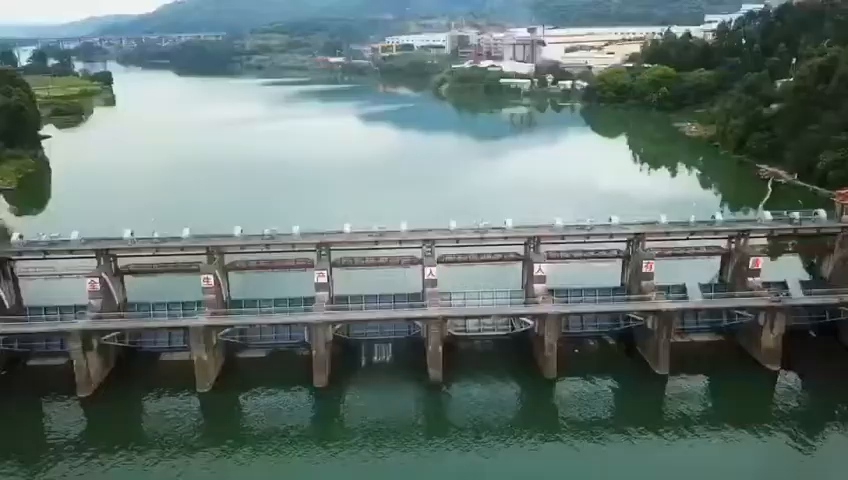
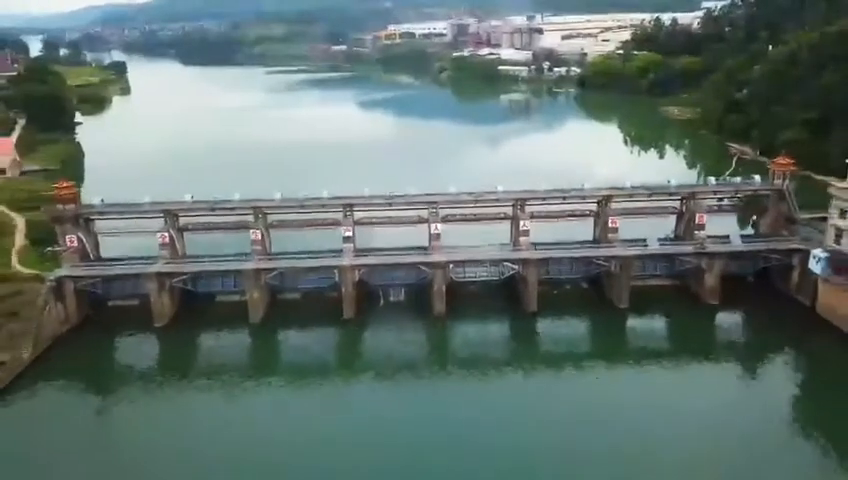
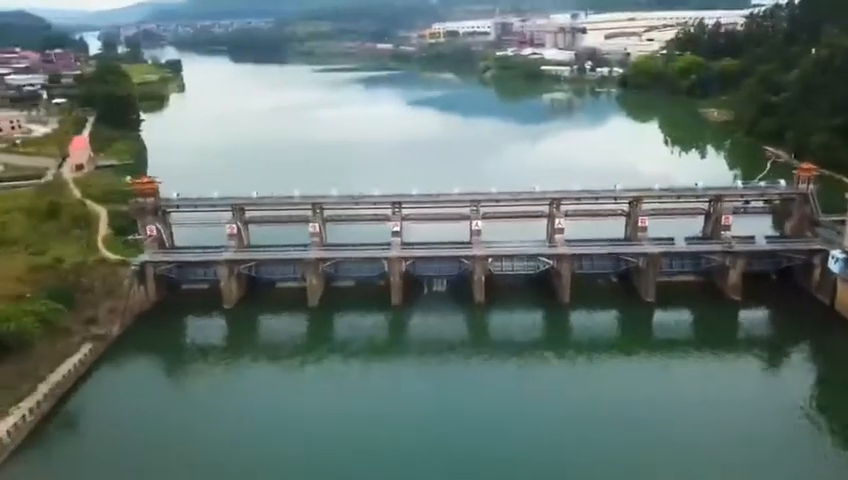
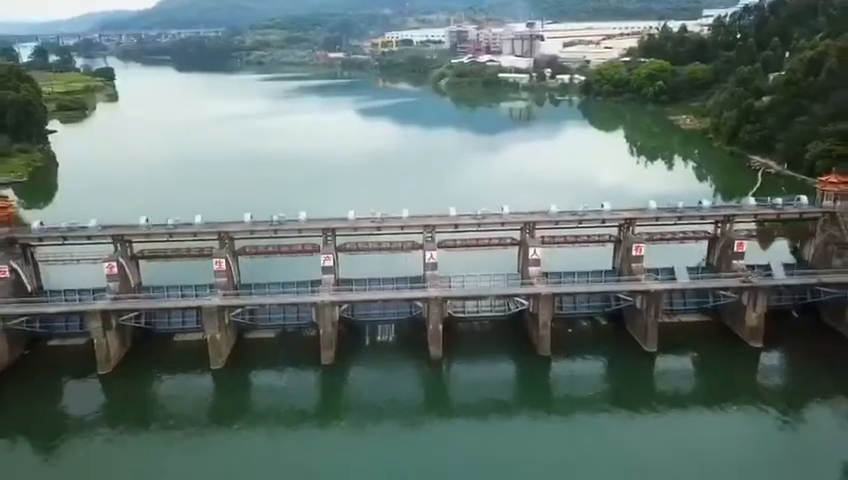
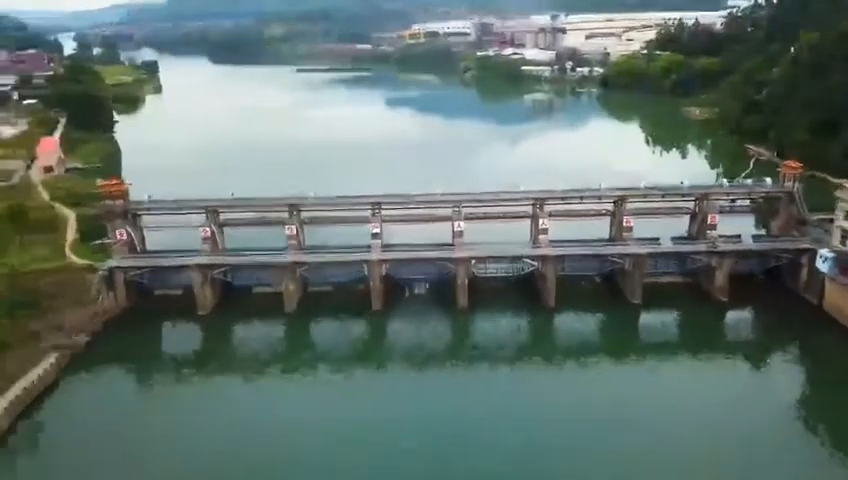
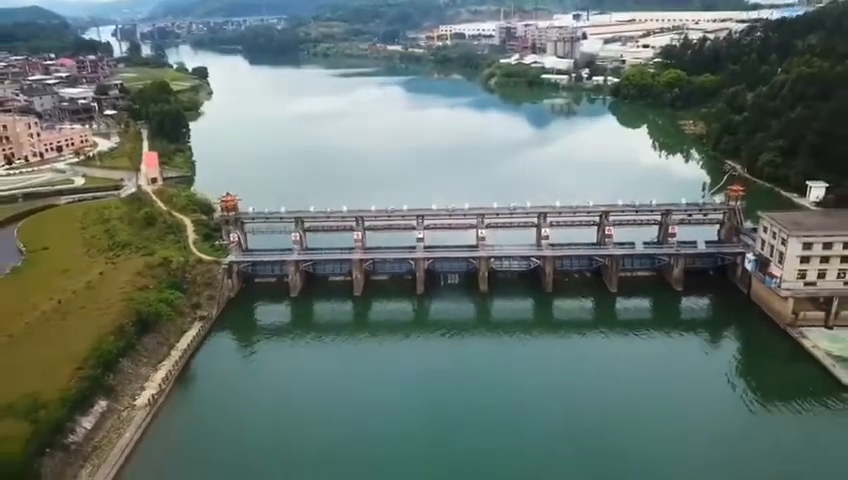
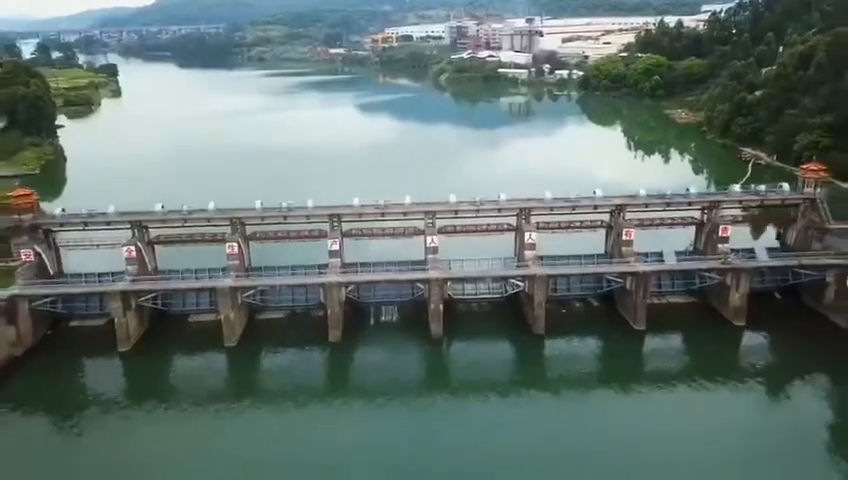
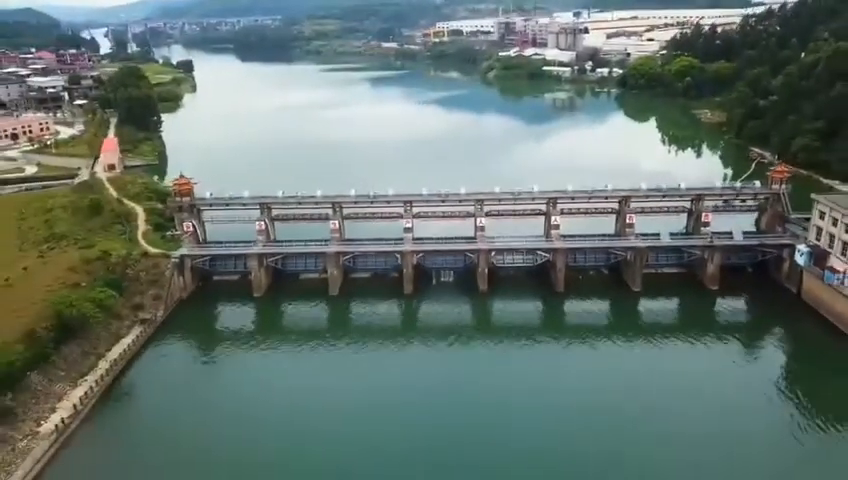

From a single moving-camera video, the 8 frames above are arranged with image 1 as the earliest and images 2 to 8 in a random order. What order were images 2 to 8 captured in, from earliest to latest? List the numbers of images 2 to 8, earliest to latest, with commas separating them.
4, 7, 2, 5, 3, 8, 6
